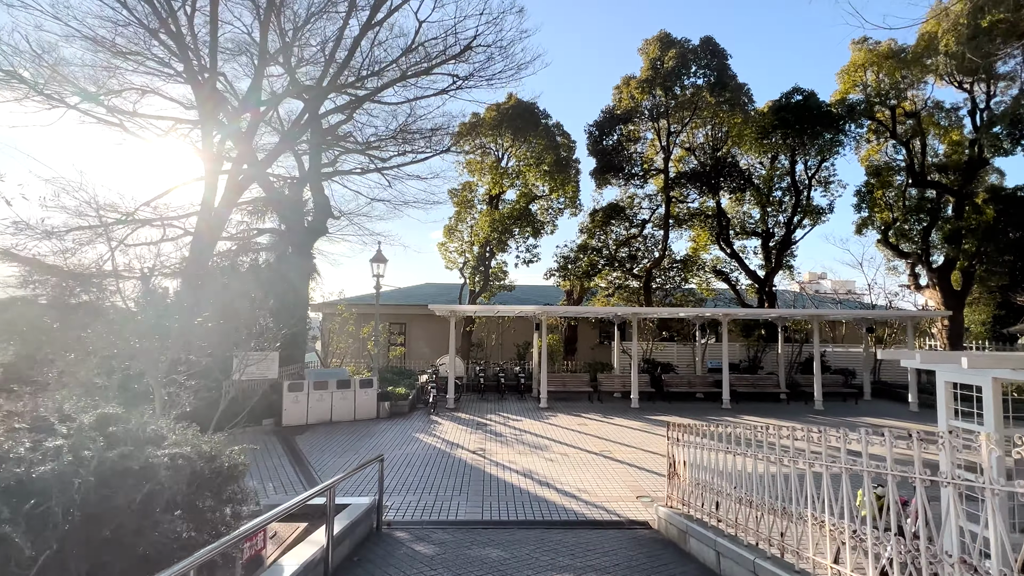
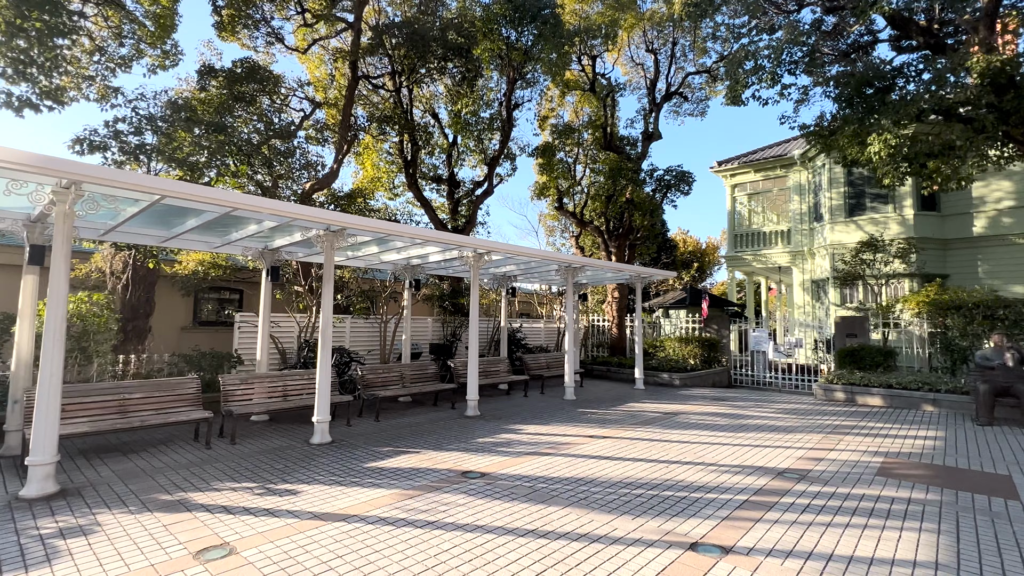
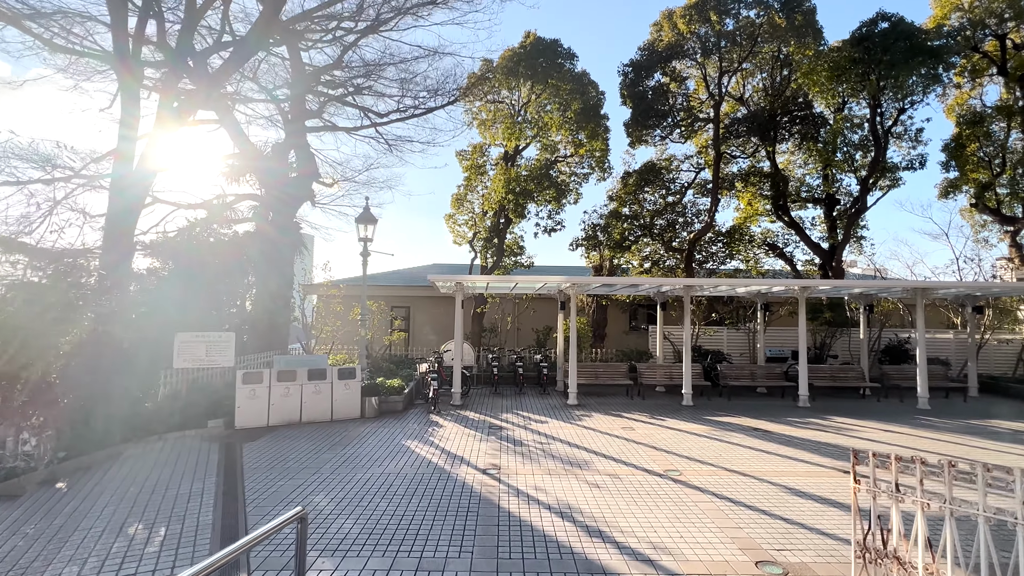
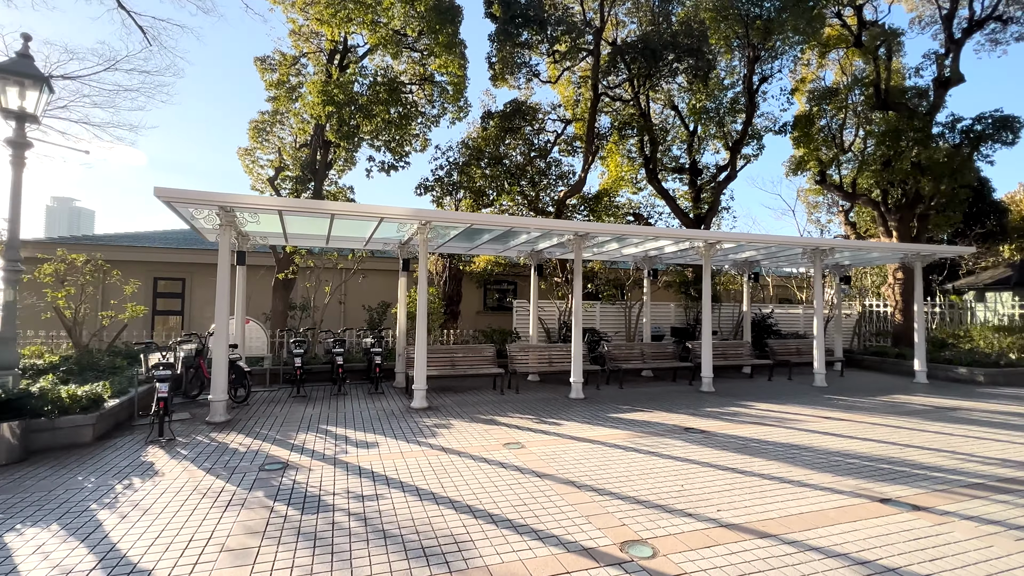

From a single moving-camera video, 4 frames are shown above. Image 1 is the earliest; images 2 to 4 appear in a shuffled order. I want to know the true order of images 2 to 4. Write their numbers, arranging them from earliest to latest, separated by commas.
3, 4, 2
